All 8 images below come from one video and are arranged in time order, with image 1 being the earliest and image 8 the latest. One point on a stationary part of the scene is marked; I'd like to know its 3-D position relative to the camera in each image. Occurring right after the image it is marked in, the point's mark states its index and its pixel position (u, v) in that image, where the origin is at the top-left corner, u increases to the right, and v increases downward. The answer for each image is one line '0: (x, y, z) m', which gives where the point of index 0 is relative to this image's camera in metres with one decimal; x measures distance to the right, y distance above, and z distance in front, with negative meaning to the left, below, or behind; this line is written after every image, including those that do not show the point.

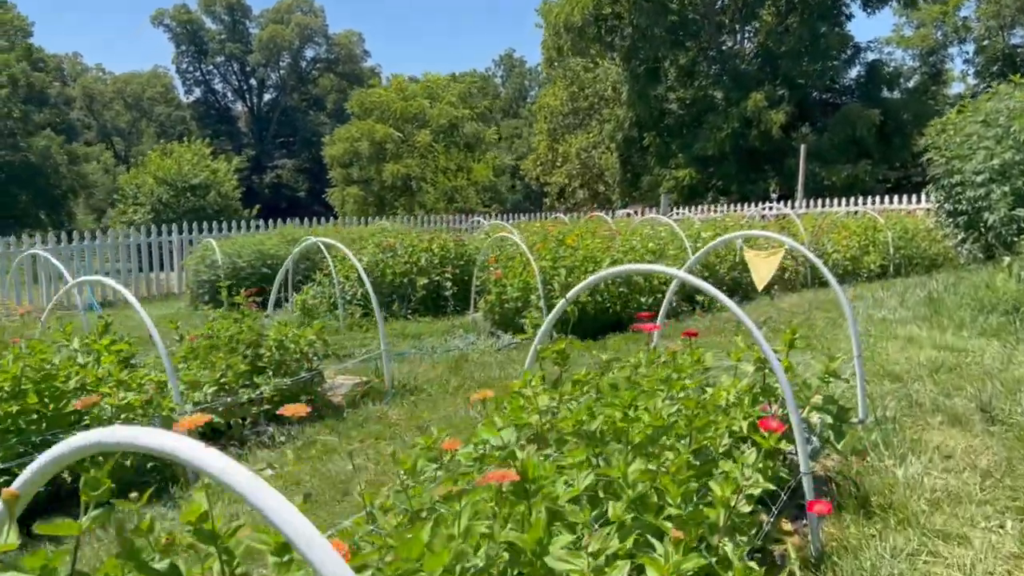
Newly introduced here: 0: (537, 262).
0: (+0.2, +0.2, +7.0) m
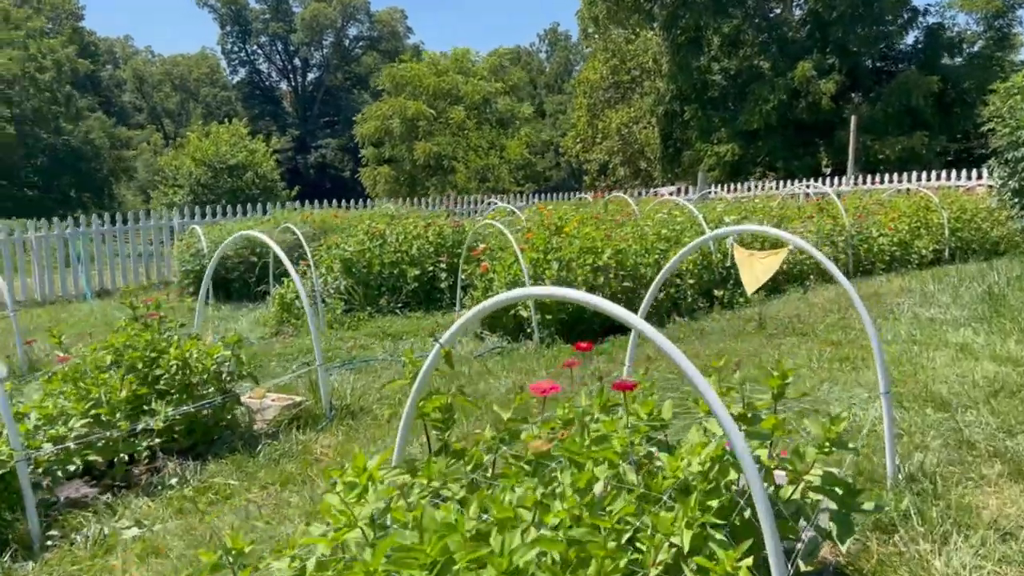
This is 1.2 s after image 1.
0: (+0.1, +0.2, +6.1) m
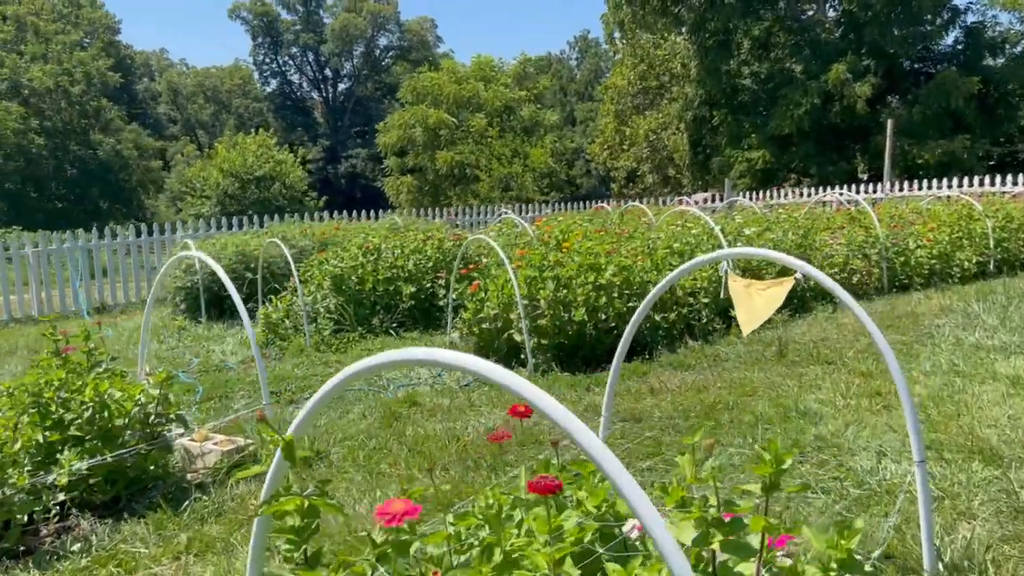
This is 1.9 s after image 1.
0: (0.0, +0.1, +5.5) m
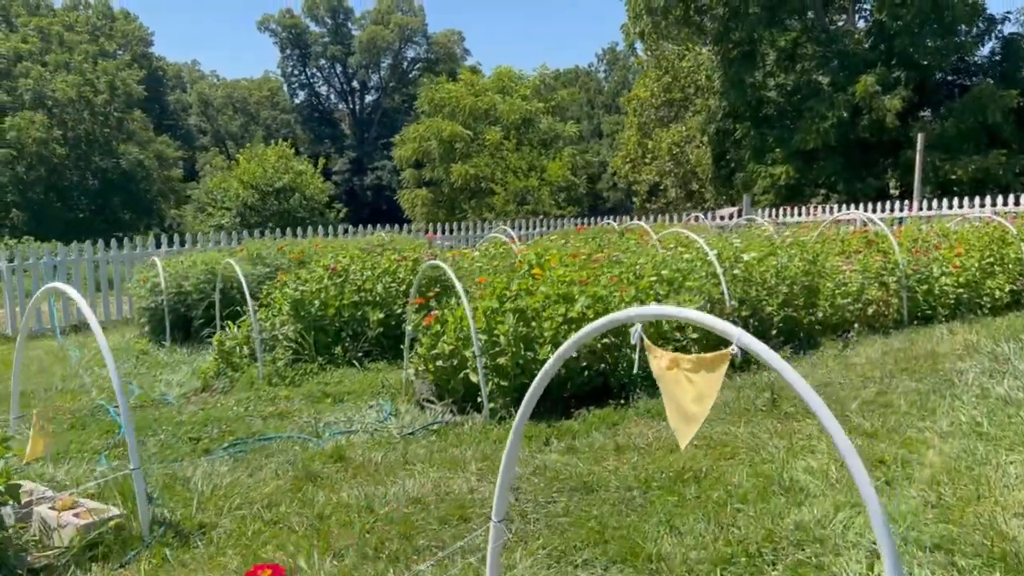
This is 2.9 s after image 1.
0: (-0.2, -0.1, +4.9) m
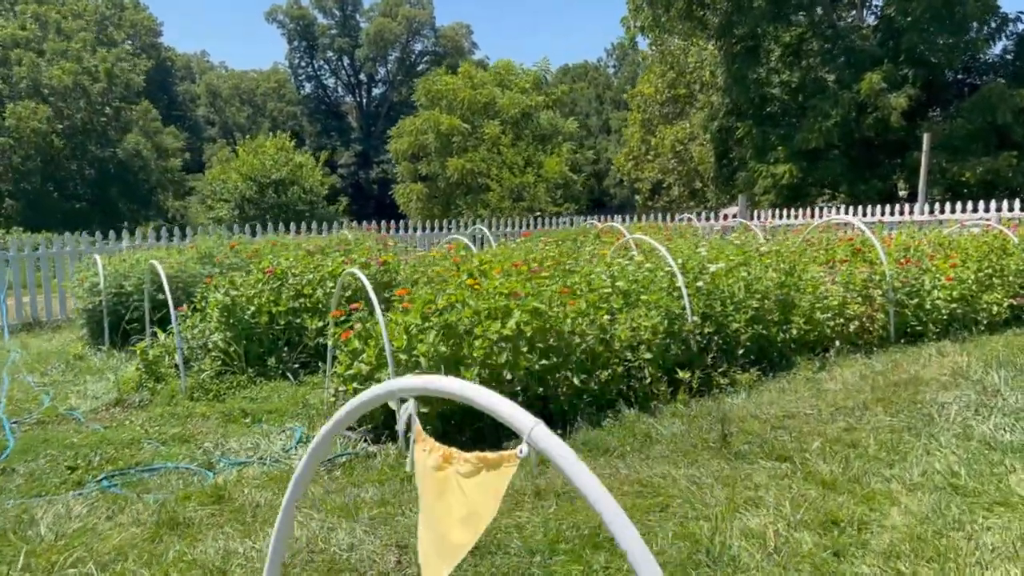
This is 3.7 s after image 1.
0: (-0.5, -0.1, +4.4) m
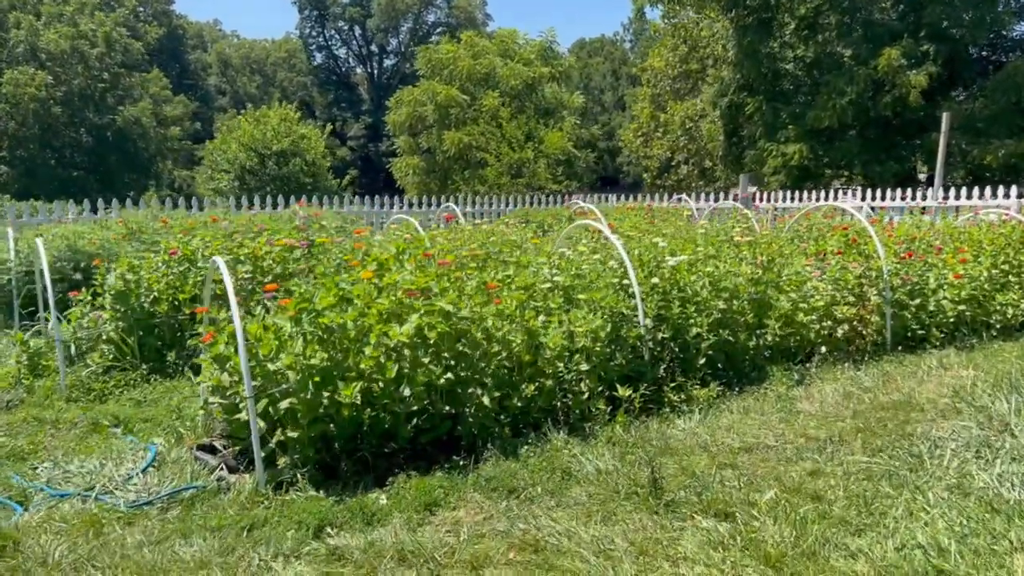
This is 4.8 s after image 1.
0: (-0.9, -0.1, +3.6) m
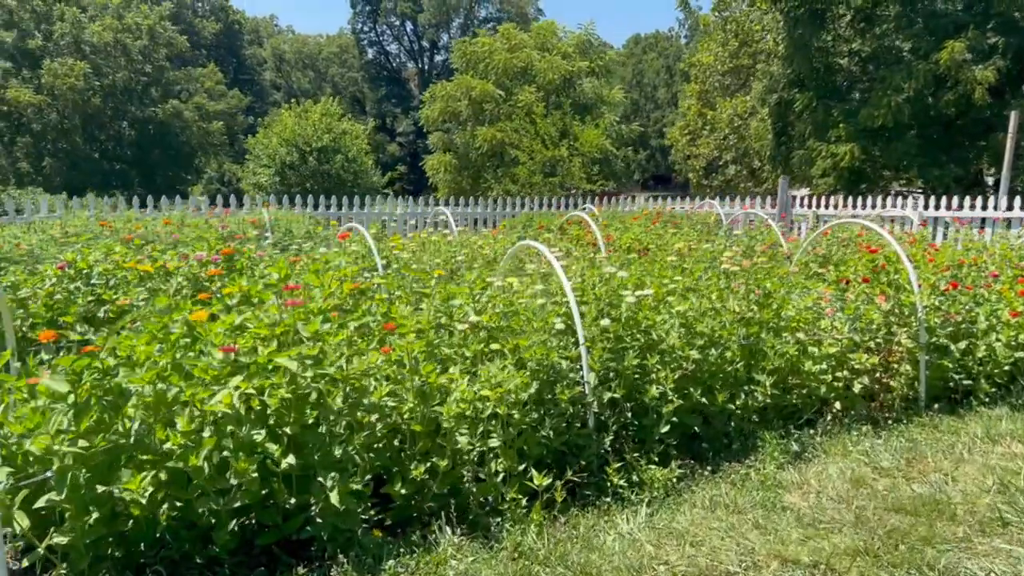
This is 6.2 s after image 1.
0: (-1.3, -0.2, +2.7) m
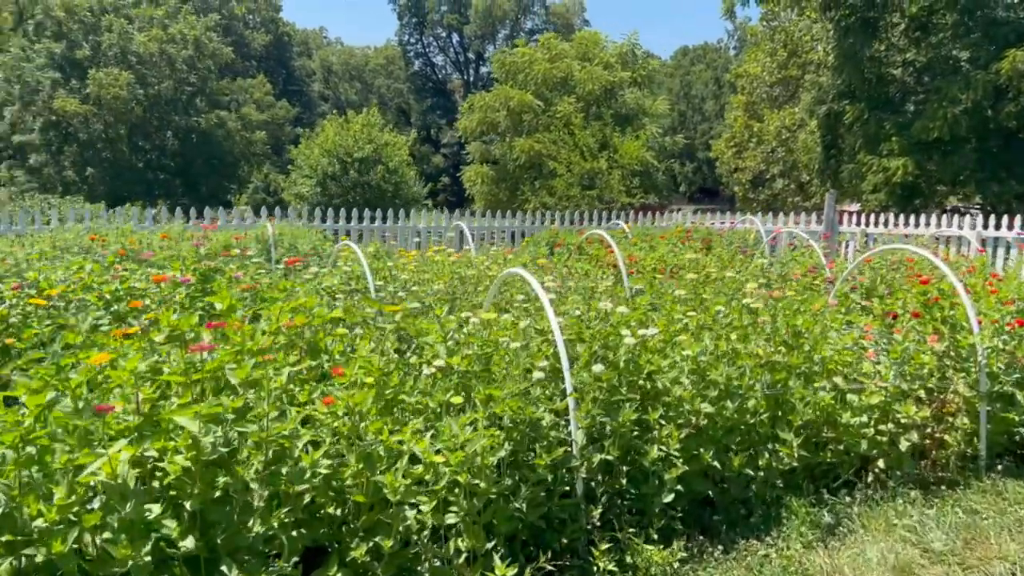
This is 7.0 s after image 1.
0: (-1.4, -0.3, +2.2) m
